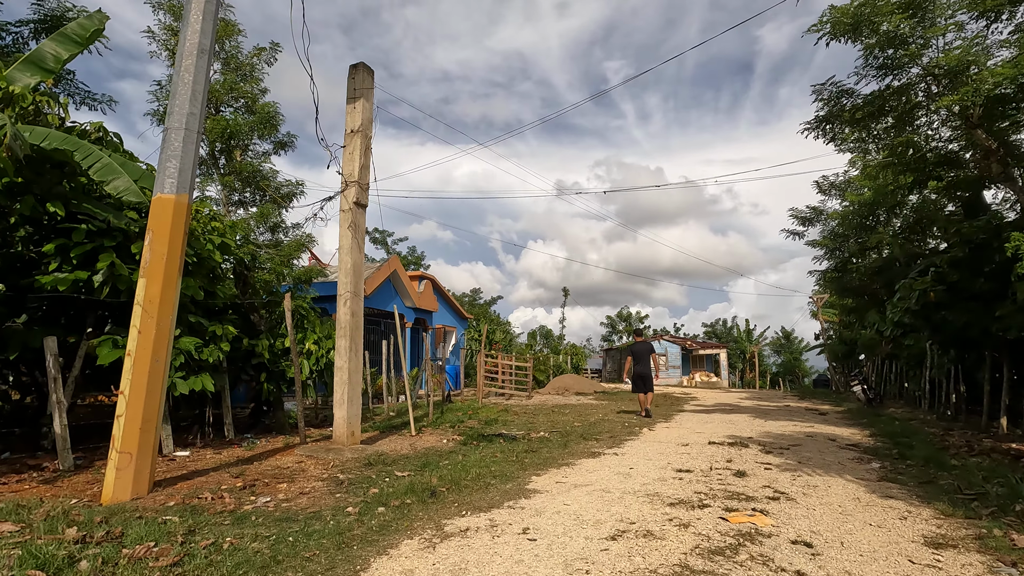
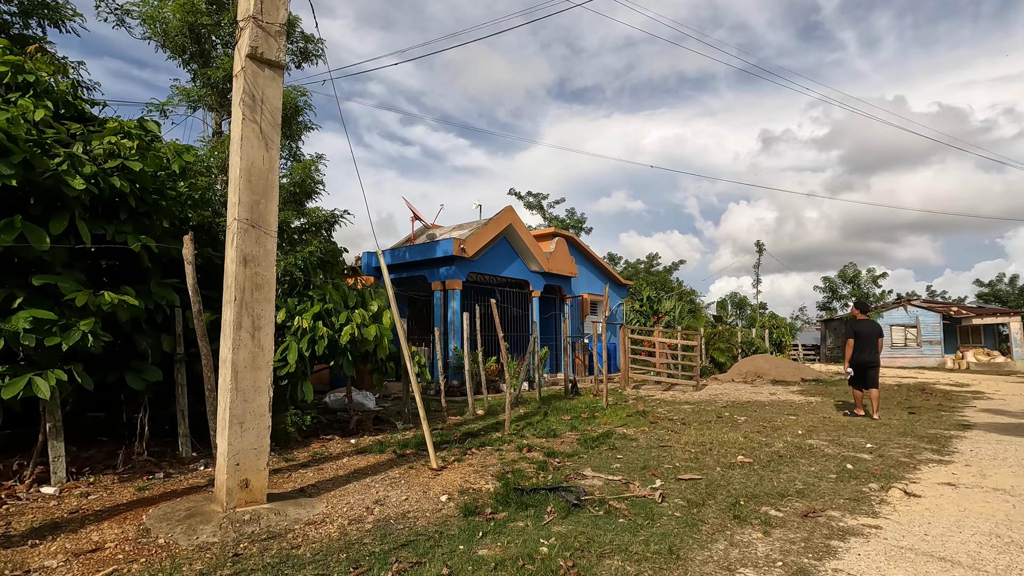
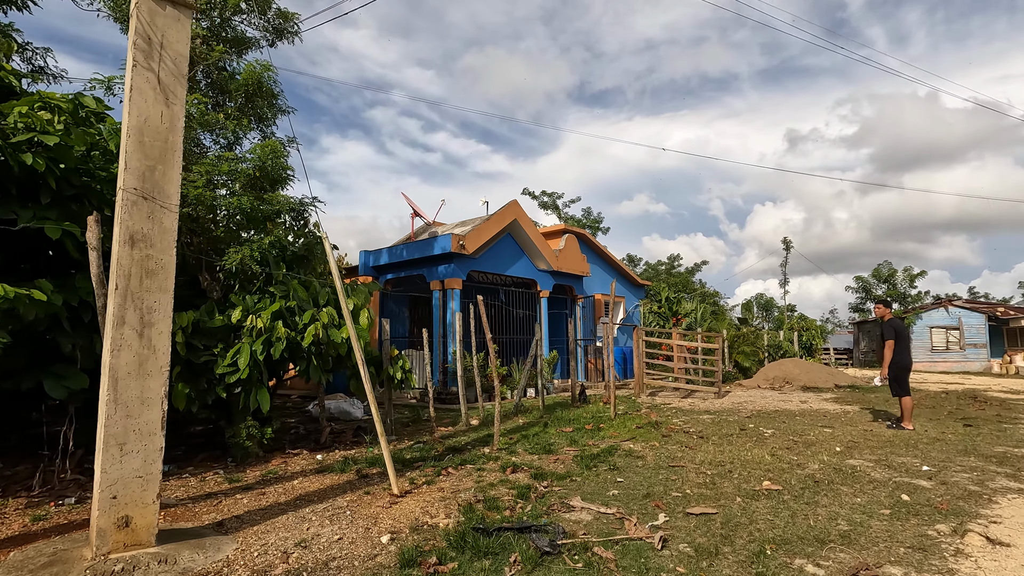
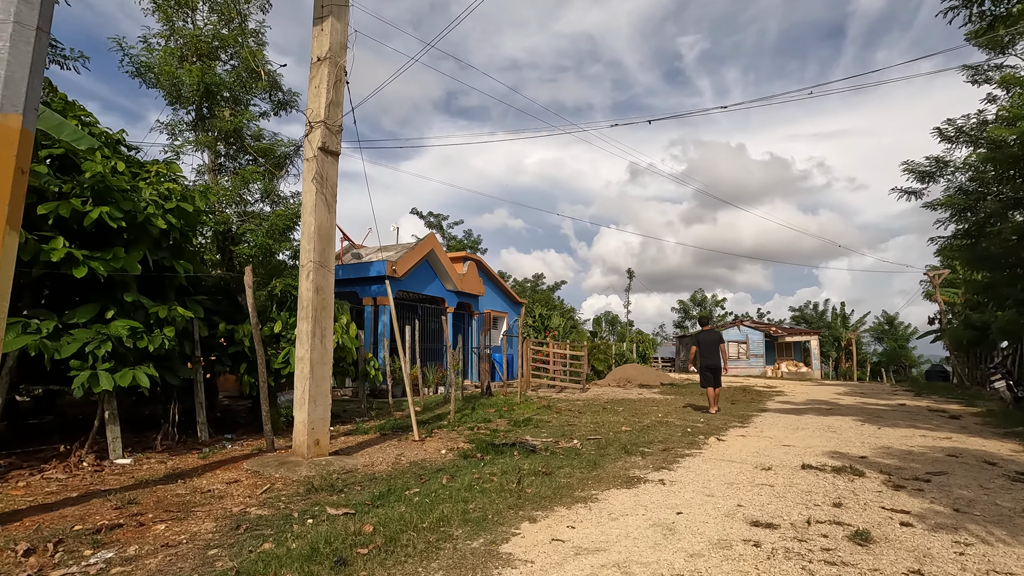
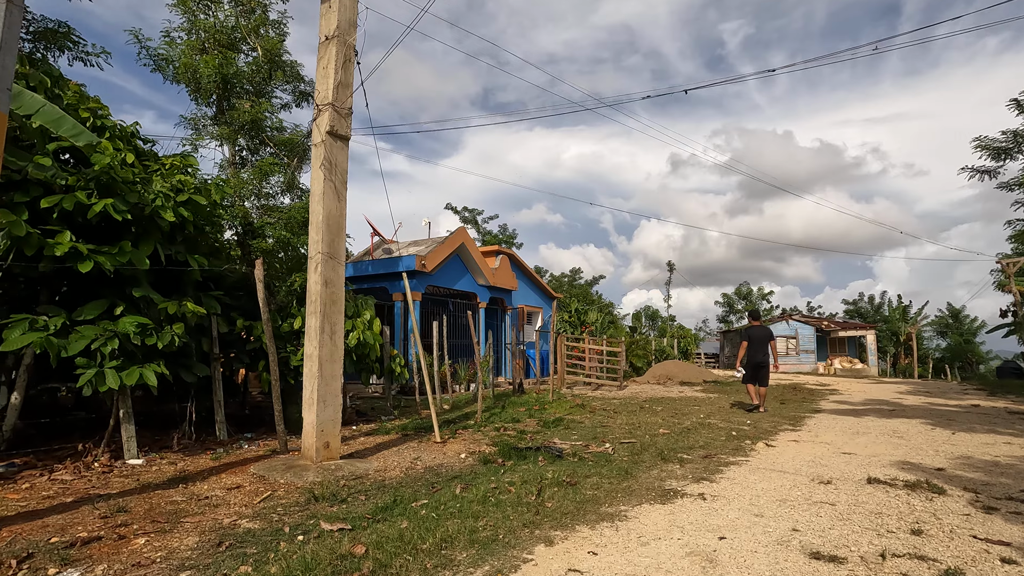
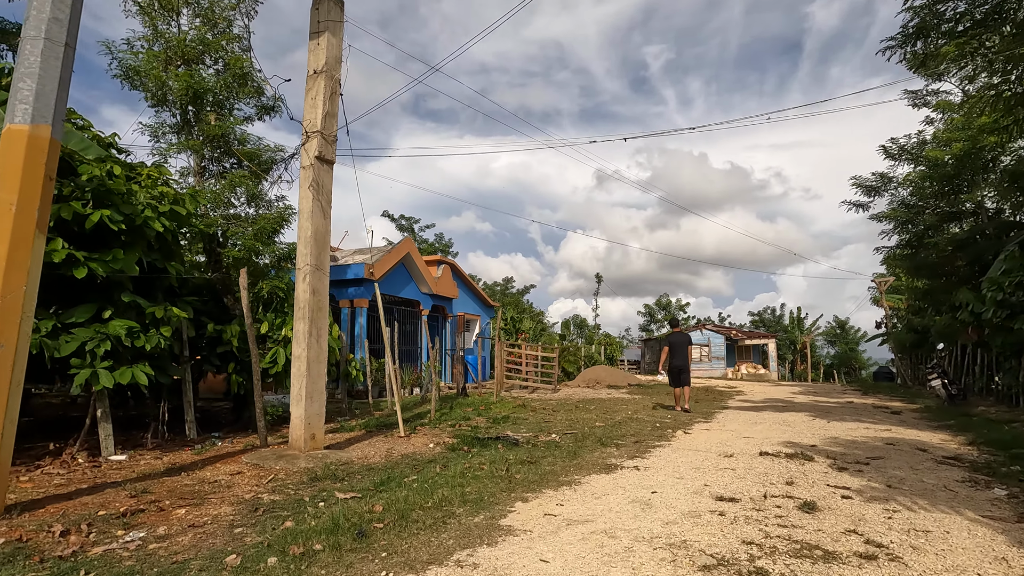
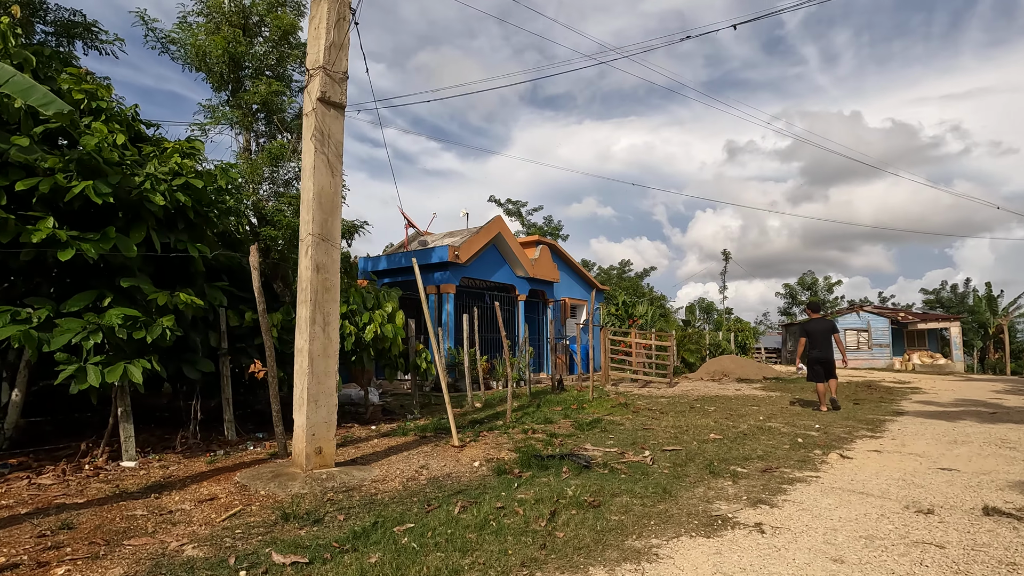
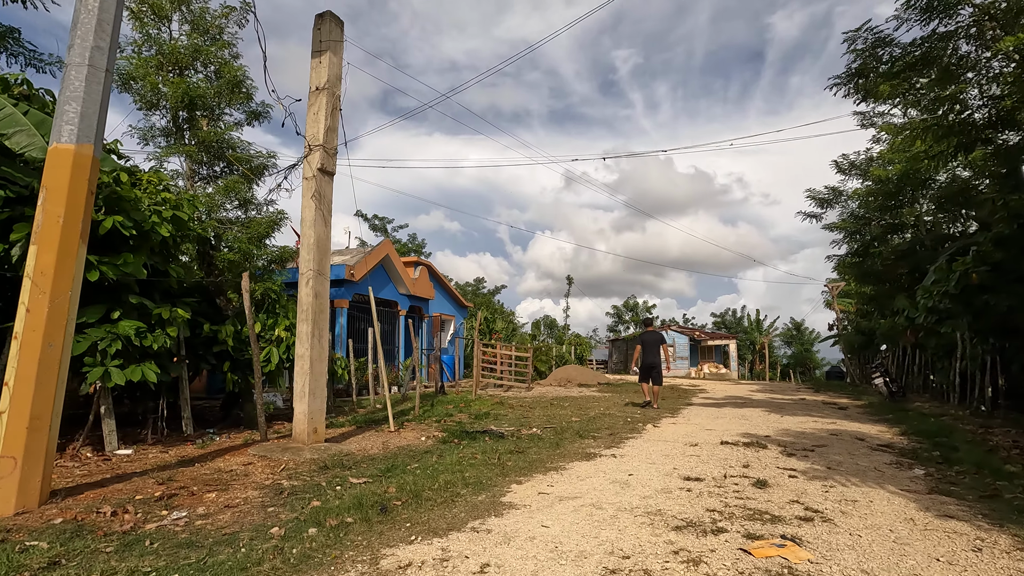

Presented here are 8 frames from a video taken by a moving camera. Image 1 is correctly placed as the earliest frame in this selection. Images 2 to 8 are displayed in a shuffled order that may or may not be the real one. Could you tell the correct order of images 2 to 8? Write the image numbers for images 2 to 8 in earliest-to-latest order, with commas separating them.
8, 6, 4, 5, 7, 2, 3
